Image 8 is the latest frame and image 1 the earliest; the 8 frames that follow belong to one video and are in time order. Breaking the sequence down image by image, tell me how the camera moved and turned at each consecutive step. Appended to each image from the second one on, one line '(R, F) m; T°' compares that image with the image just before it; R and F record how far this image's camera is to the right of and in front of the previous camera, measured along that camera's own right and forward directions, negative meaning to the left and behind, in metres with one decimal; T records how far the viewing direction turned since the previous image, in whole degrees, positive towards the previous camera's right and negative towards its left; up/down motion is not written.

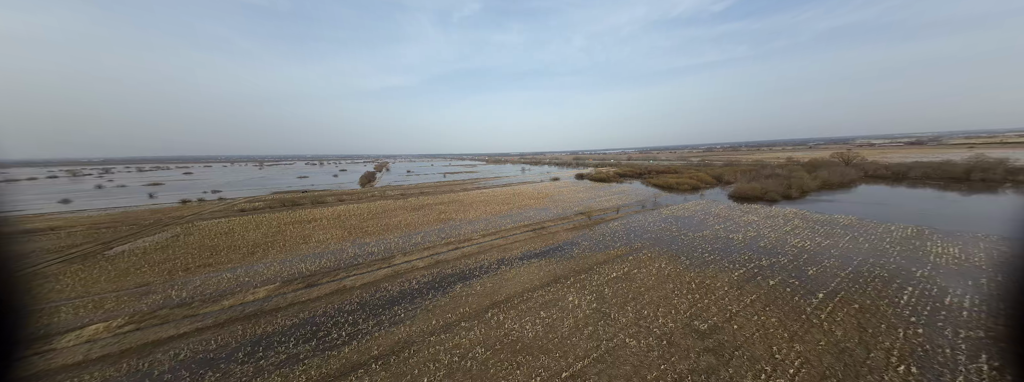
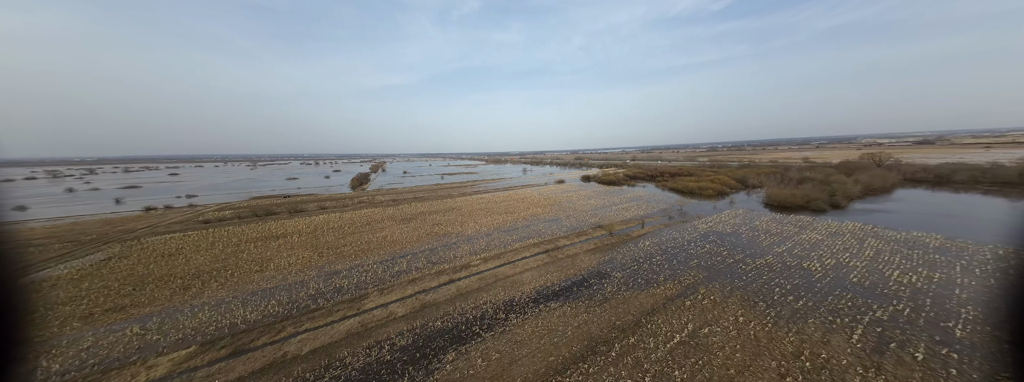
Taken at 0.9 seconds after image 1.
(-0.3, +1.9) m; 0°
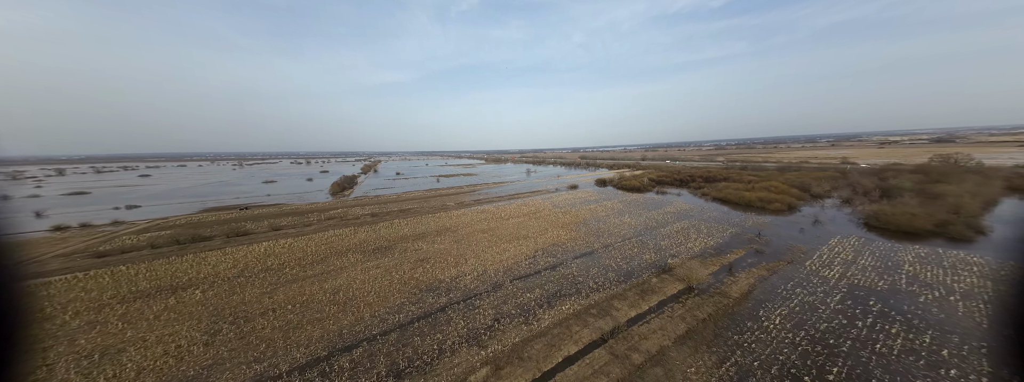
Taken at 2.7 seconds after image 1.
(-0.7, +3.6) m; 0°
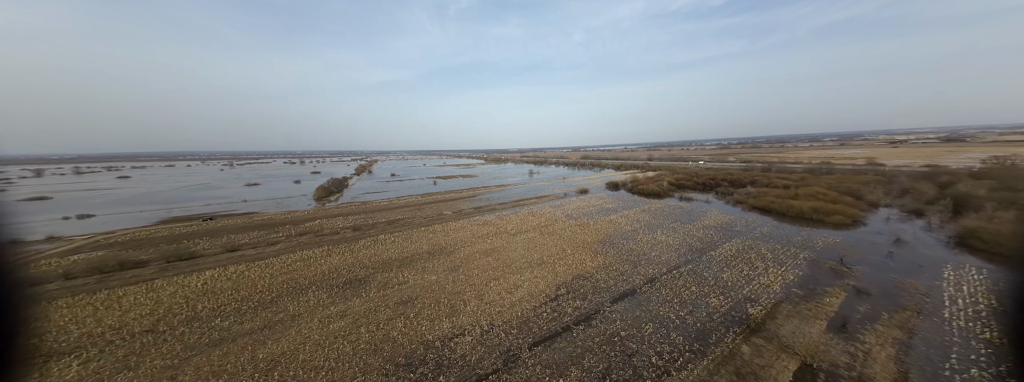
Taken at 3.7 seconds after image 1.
(-0.4, +2.1) m; 0°
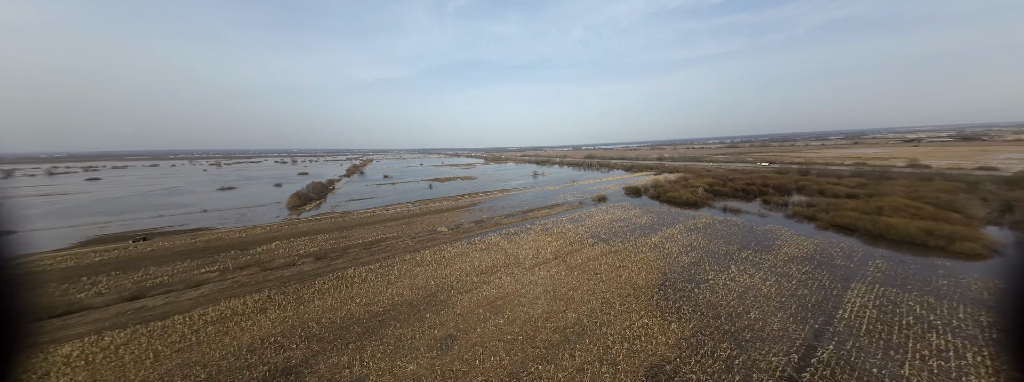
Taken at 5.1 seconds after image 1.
(-0.6, +2.7) m; 0°
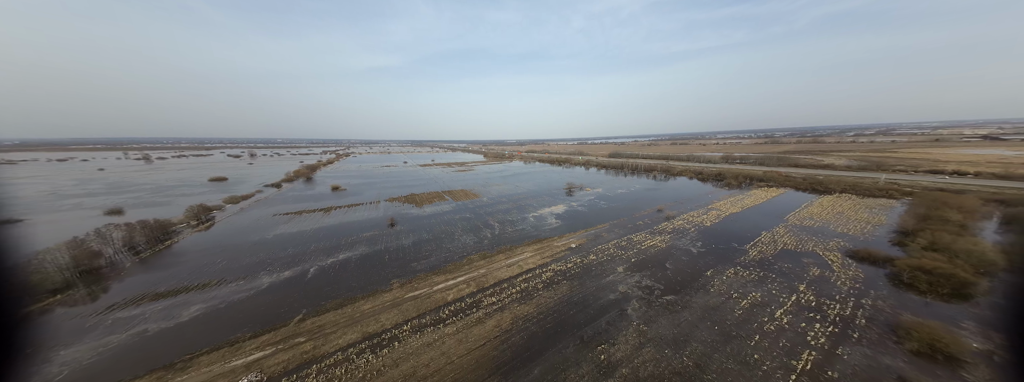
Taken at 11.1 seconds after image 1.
(-1.8, -1.0) m; 0°
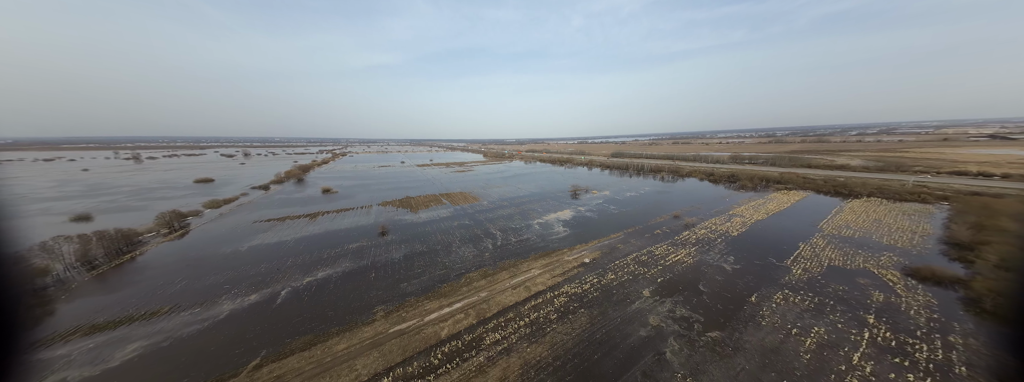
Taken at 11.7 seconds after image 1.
(-0.4, +2.4) m; 0°
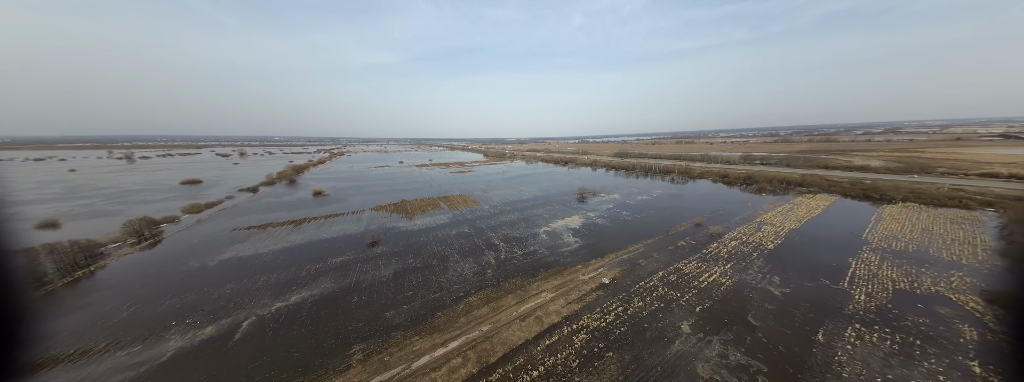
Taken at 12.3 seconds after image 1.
(-0.4, +2.3) m; 0°
